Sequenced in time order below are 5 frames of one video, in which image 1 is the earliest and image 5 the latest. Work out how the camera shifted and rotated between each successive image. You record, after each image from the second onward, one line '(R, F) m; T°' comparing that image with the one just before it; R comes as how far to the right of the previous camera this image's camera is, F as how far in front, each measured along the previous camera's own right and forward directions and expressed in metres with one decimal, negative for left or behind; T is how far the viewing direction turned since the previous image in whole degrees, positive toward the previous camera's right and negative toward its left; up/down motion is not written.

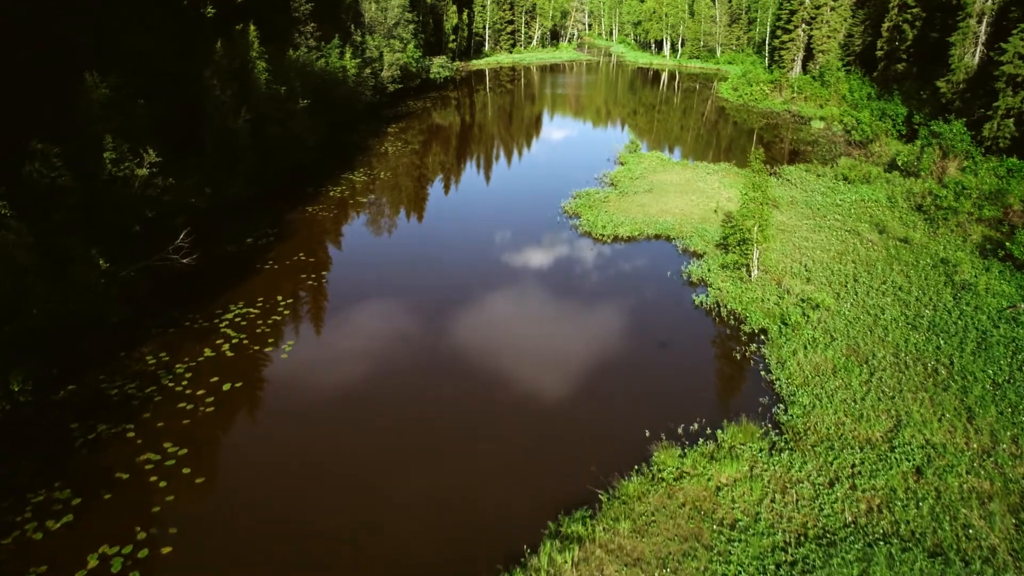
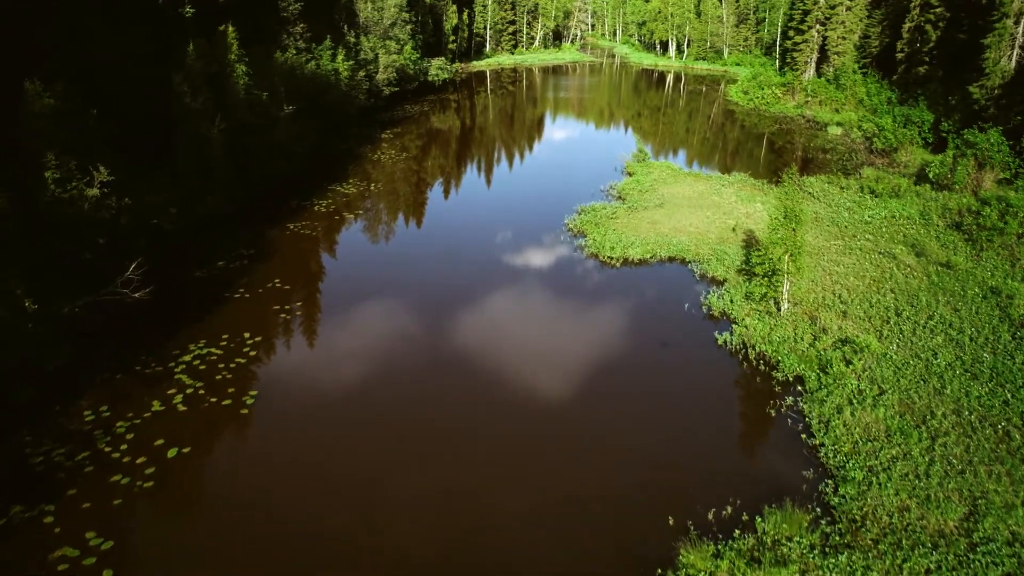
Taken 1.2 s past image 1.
(+0.1, +2.1) m; 0°
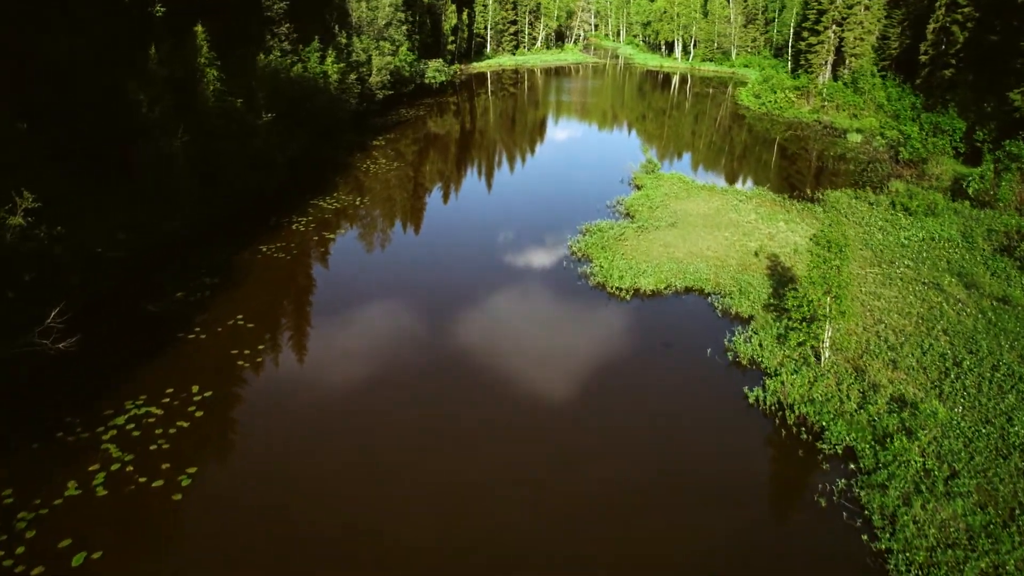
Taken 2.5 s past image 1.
(+0.2, +2.3) m; 0°
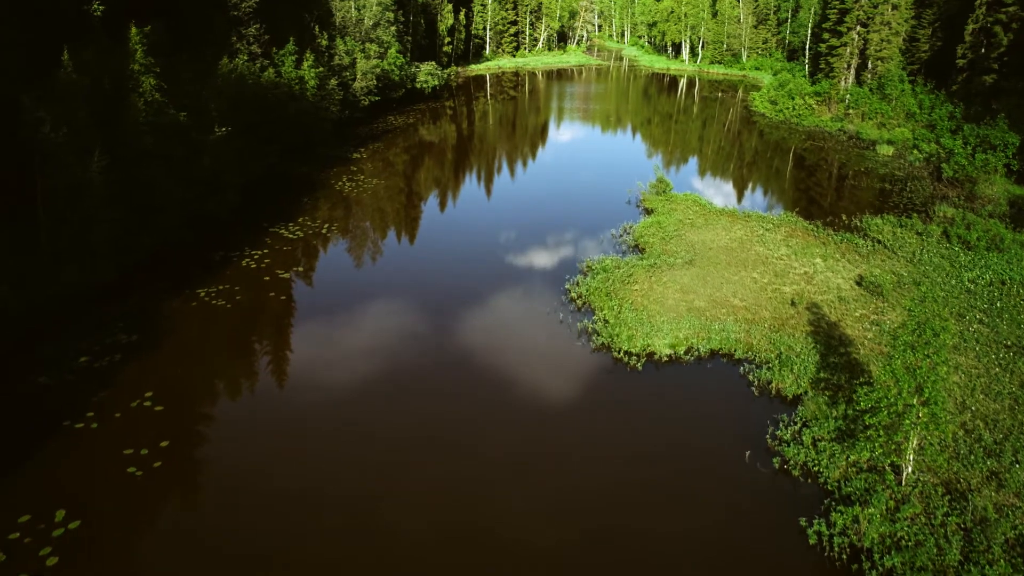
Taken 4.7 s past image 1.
(+0.5, +3.4) m; 0°
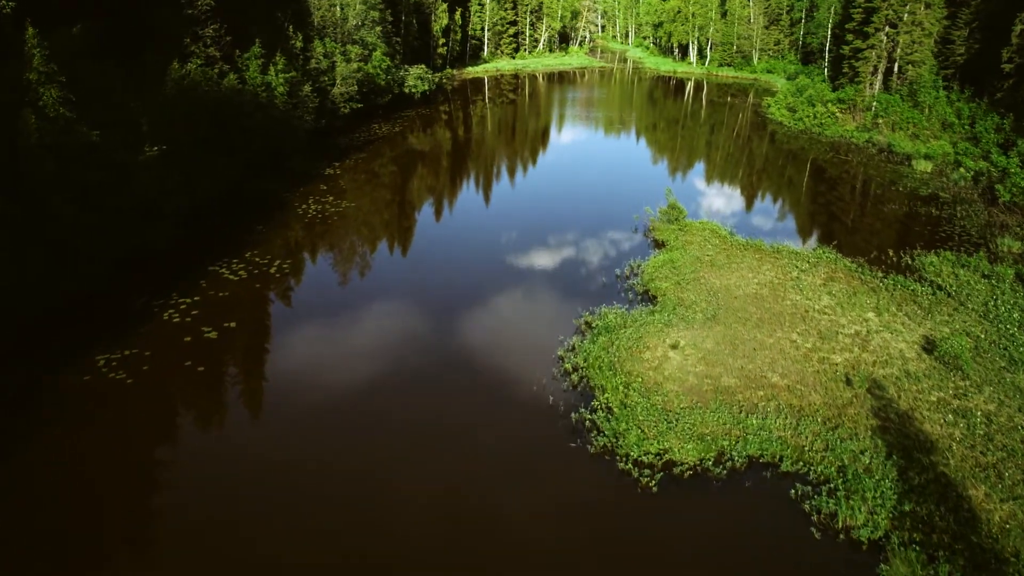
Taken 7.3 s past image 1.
(+0.6, +3.6) m; 0°
